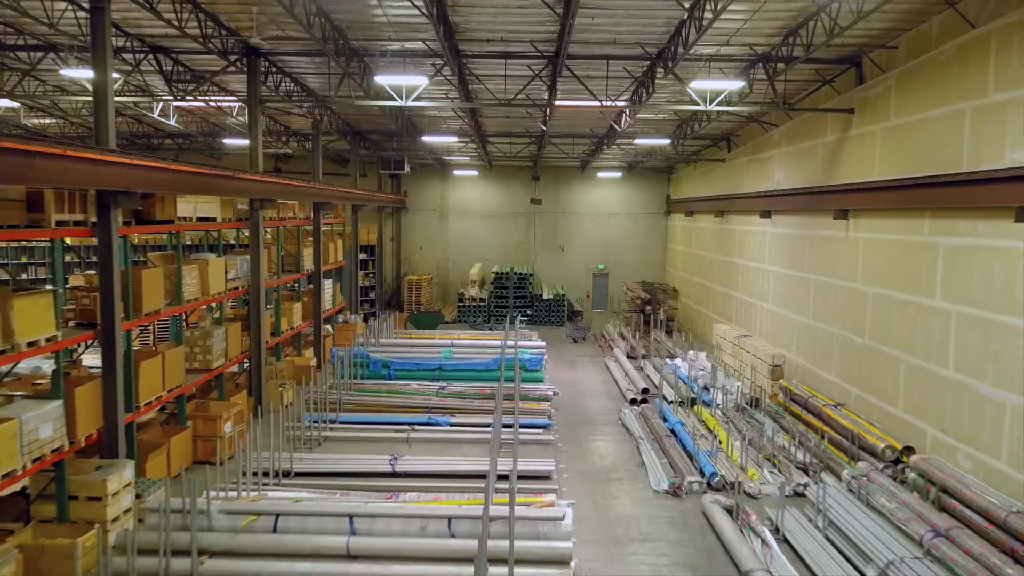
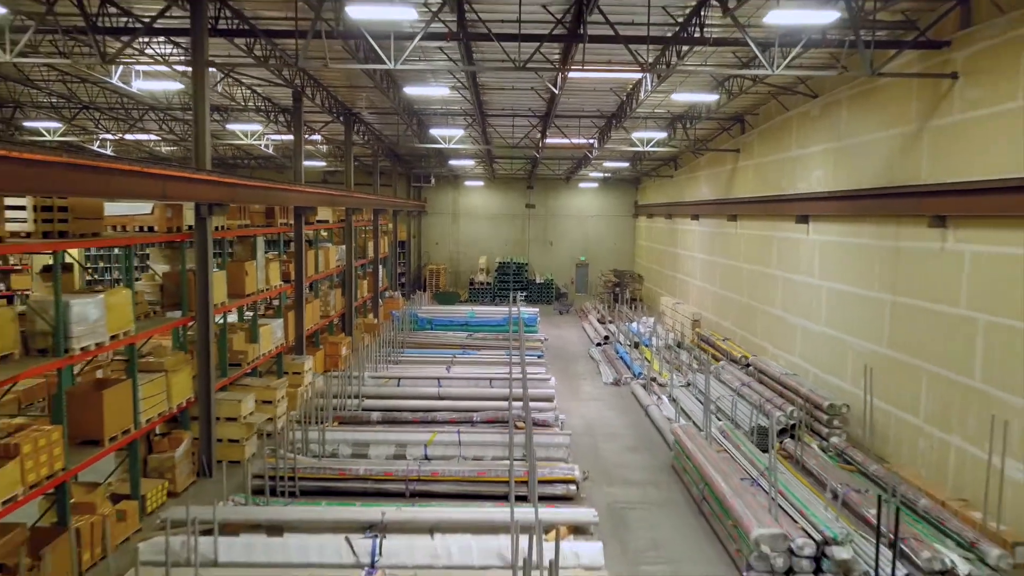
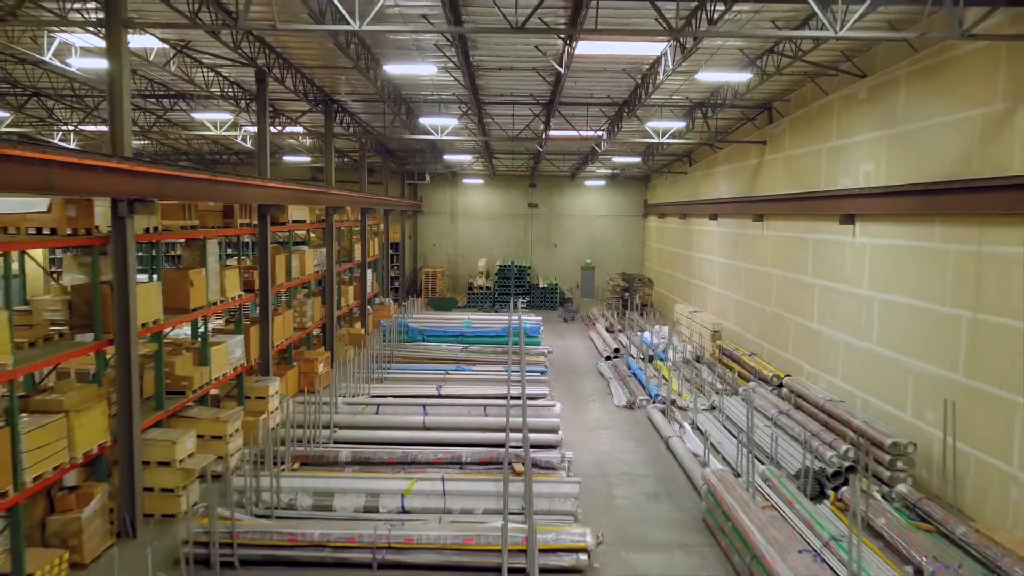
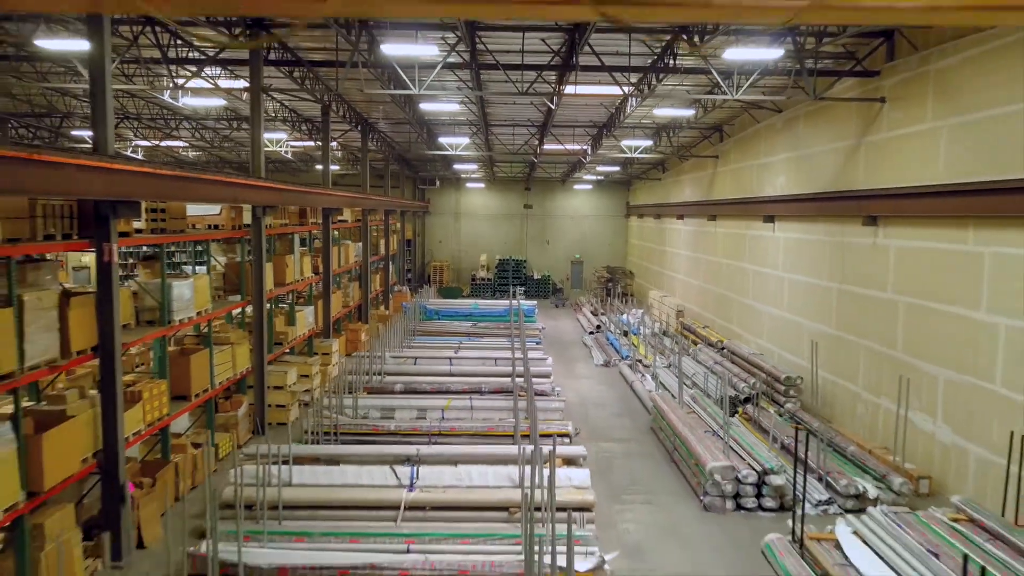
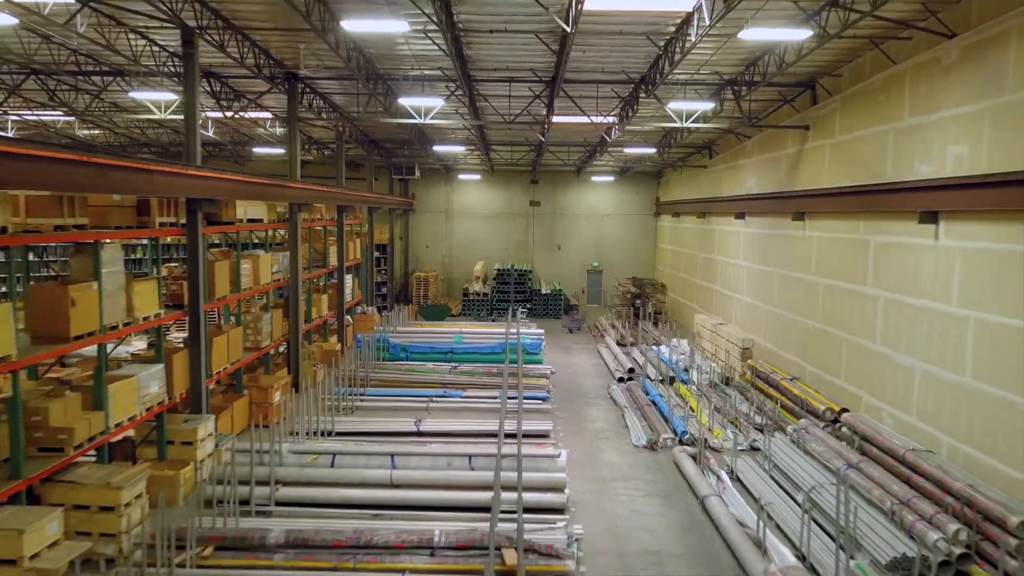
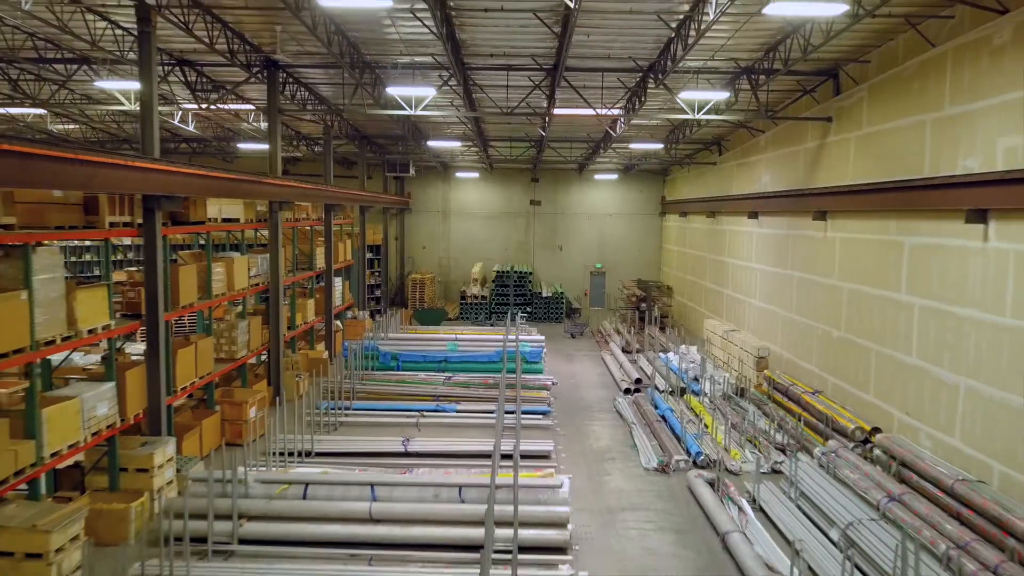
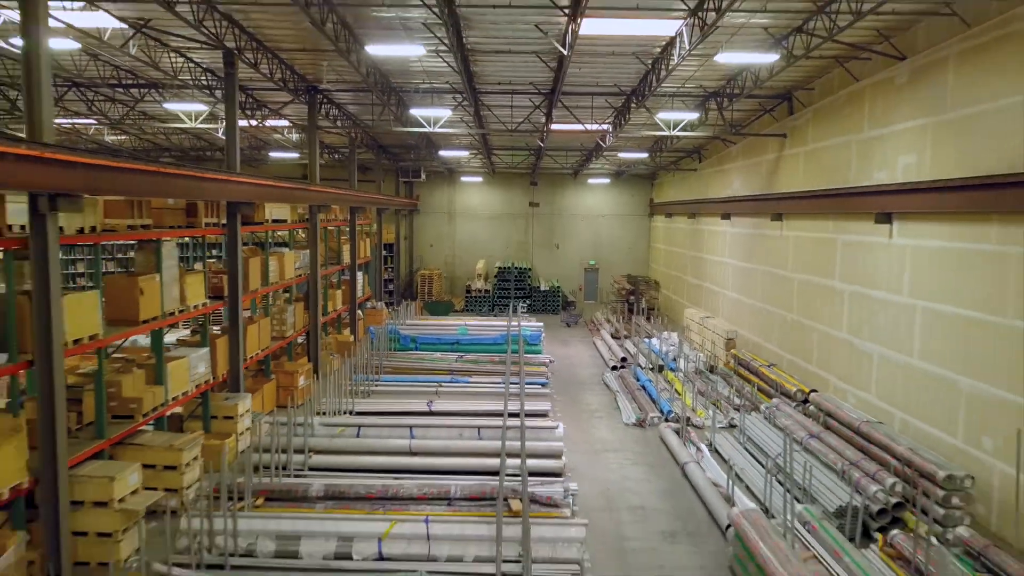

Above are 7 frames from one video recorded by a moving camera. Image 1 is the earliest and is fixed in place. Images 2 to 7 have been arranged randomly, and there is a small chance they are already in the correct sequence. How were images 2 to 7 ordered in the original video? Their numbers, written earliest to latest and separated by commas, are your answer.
6, 5, 7, 3, 2, 4
